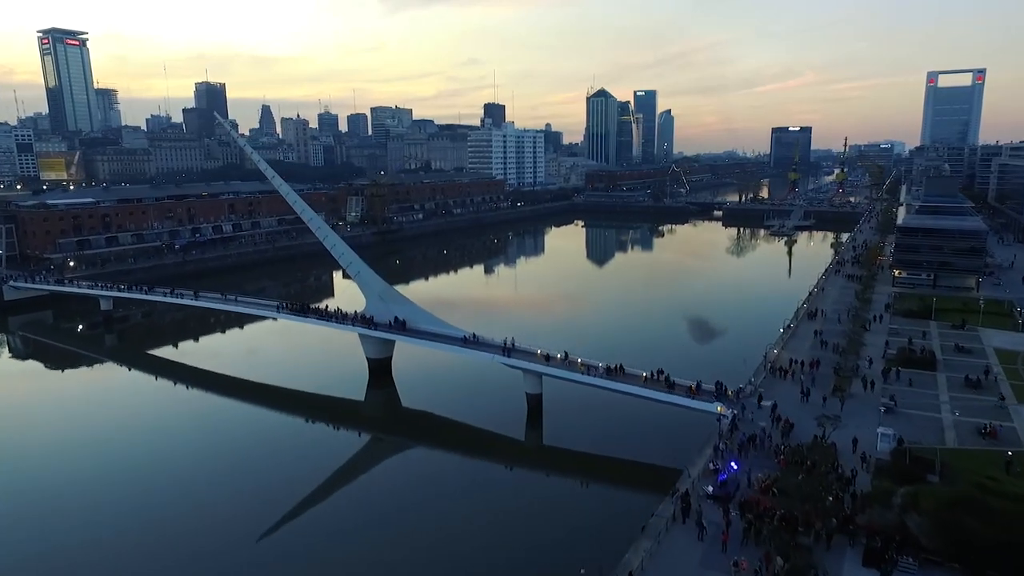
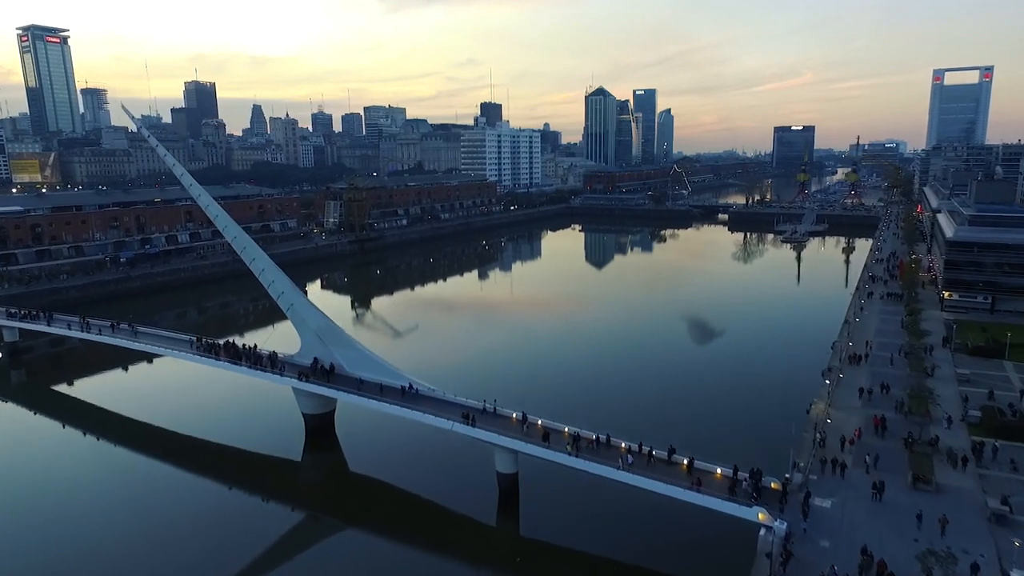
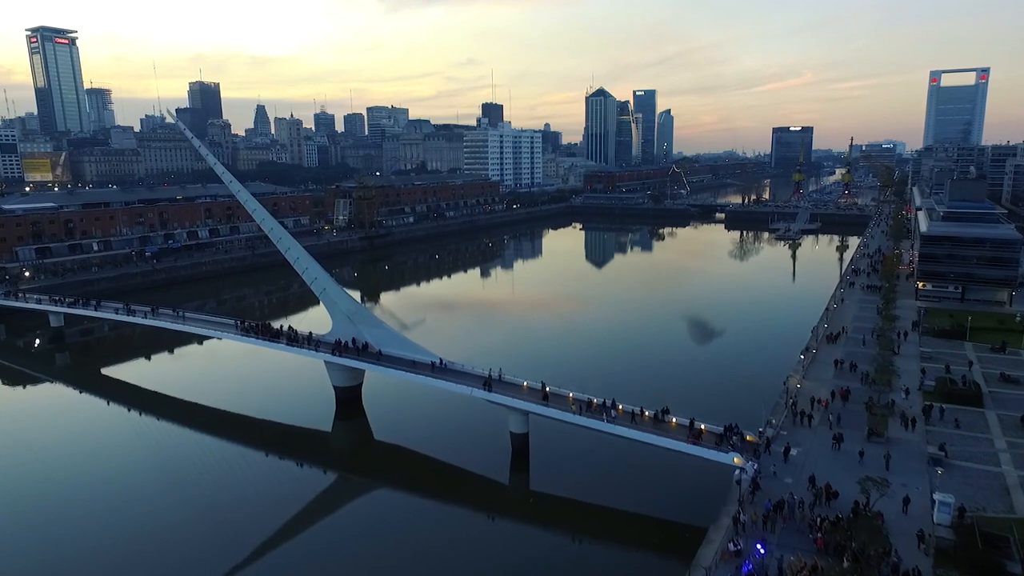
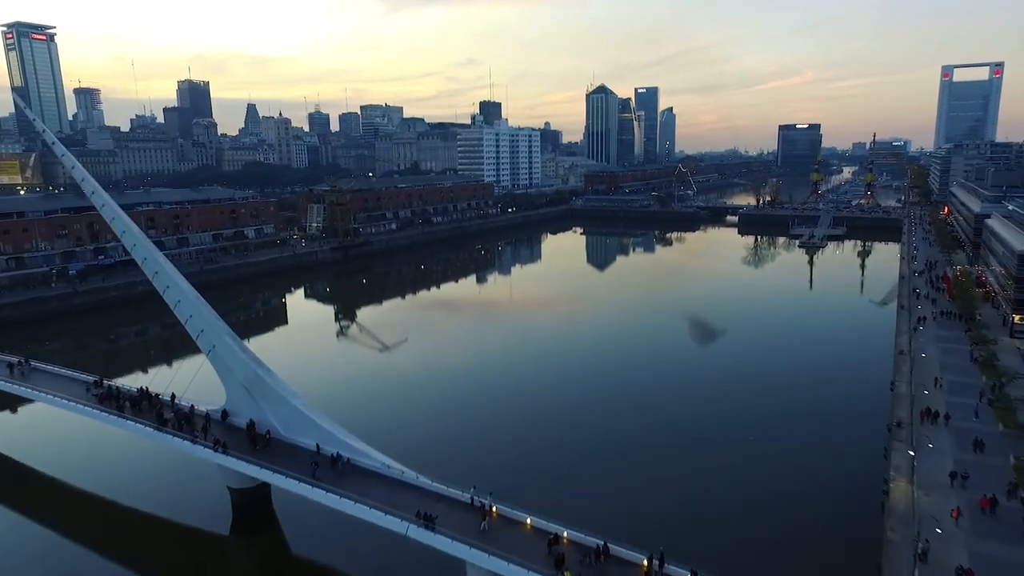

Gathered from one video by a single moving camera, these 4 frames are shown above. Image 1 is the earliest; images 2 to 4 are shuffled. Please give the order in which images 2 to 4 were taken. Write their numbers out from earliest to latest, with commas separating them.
3, 2, 4
